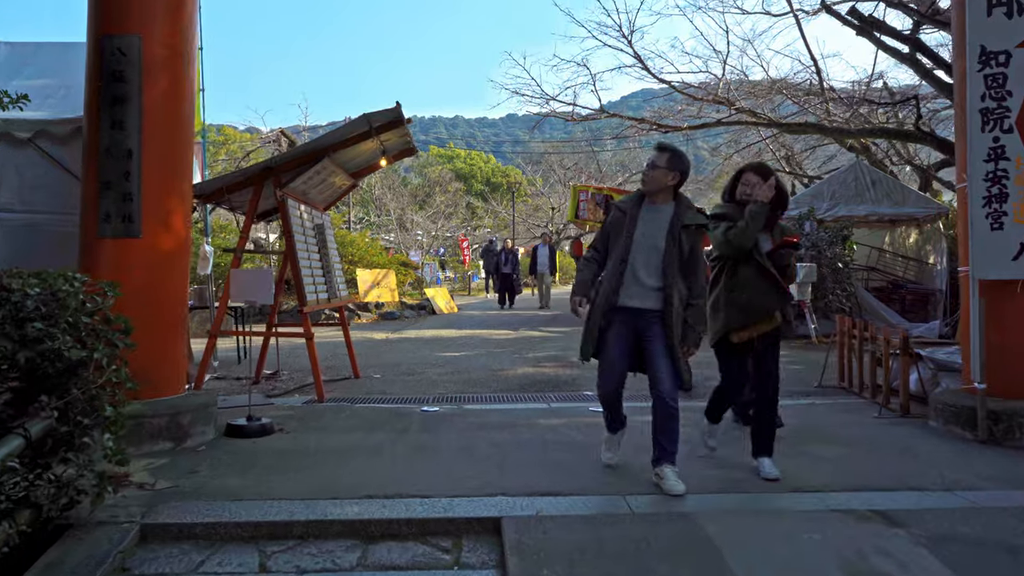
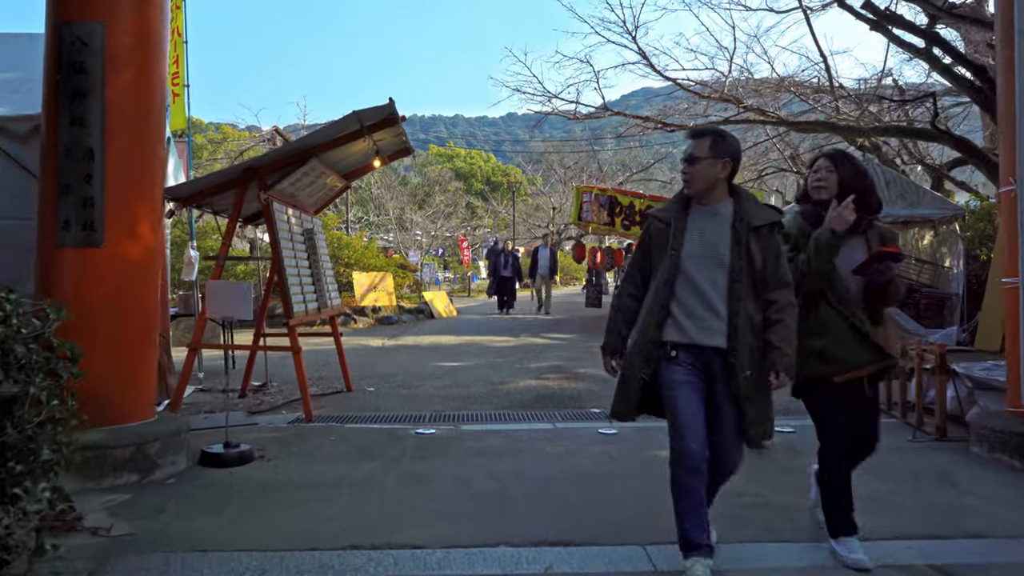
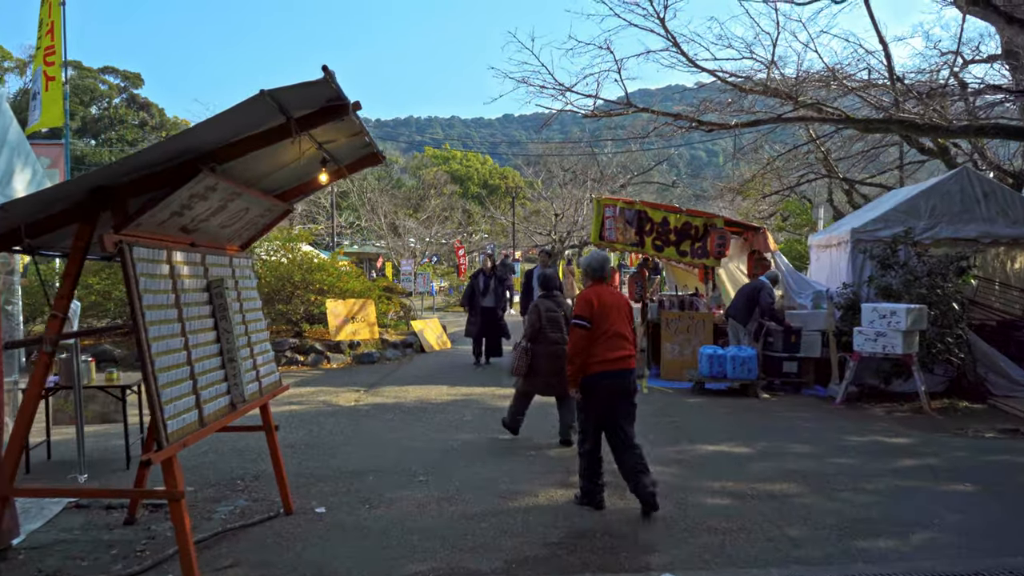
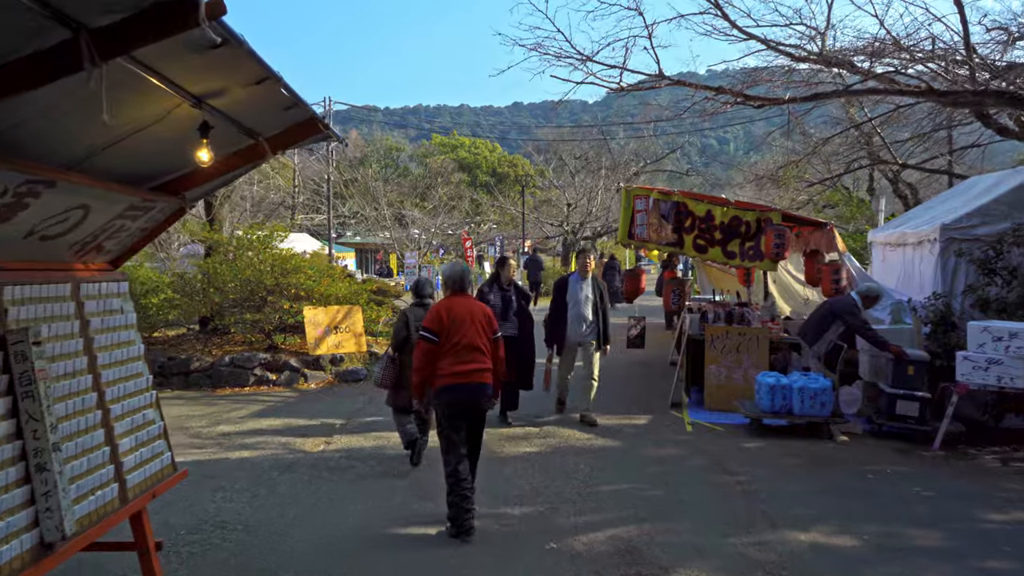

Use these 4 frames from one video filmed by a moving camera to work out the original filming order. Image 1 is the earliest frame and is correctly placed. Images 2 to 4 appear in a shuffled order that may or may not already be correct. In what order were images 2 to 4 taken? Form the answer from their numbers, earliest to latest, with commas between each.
2, 3, 4
